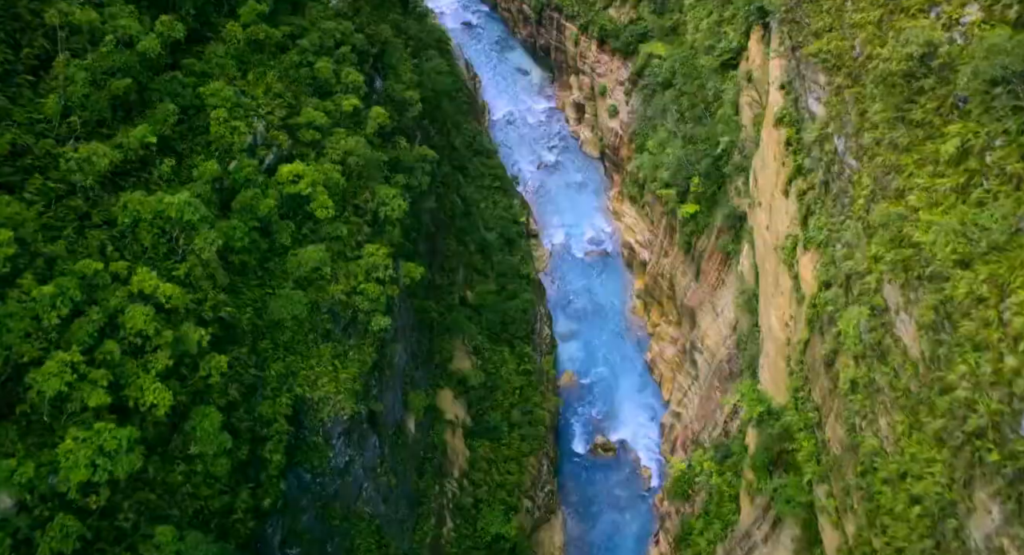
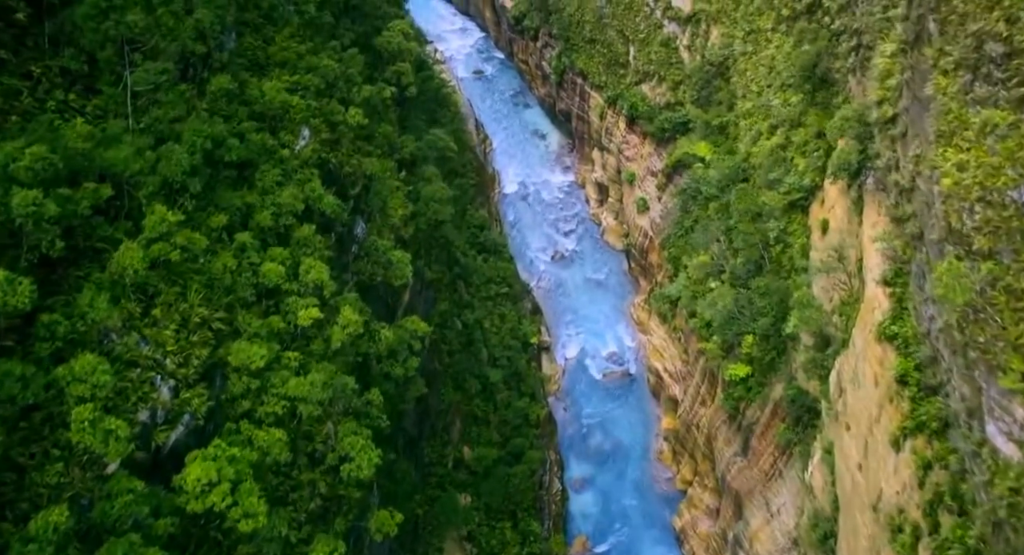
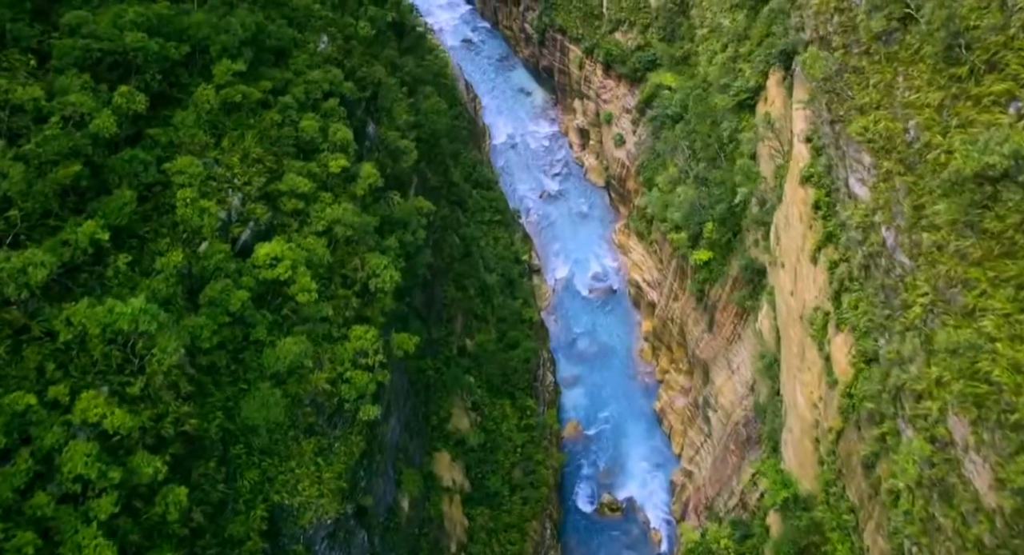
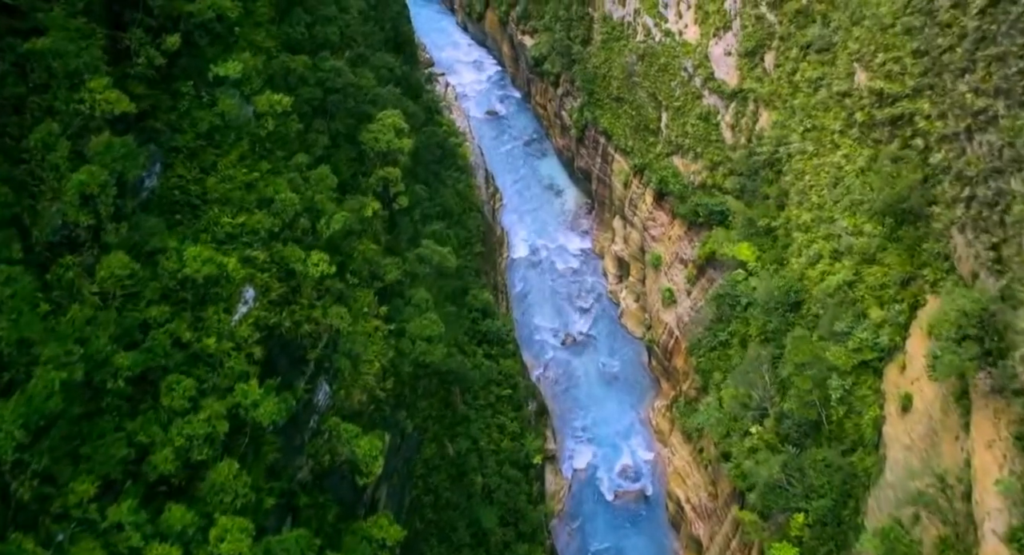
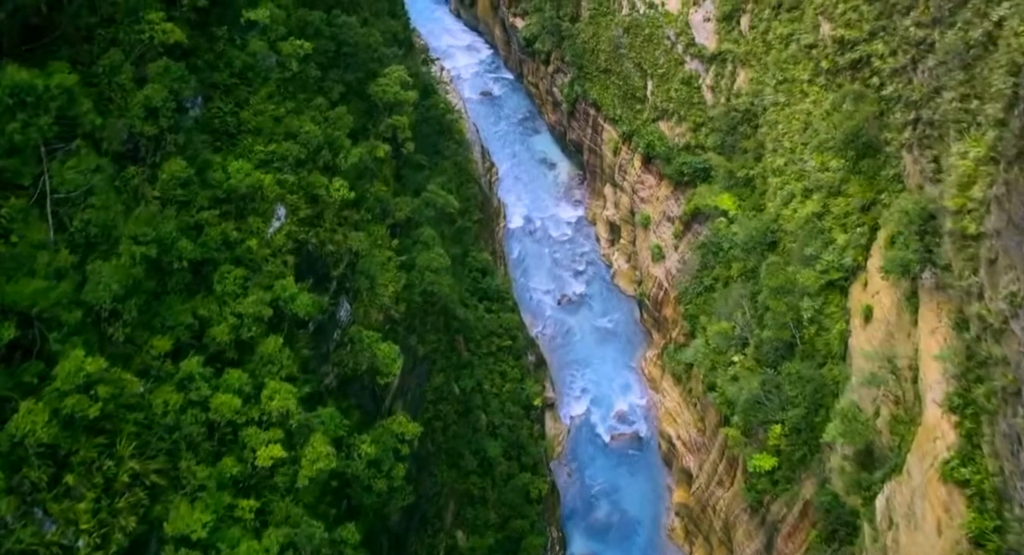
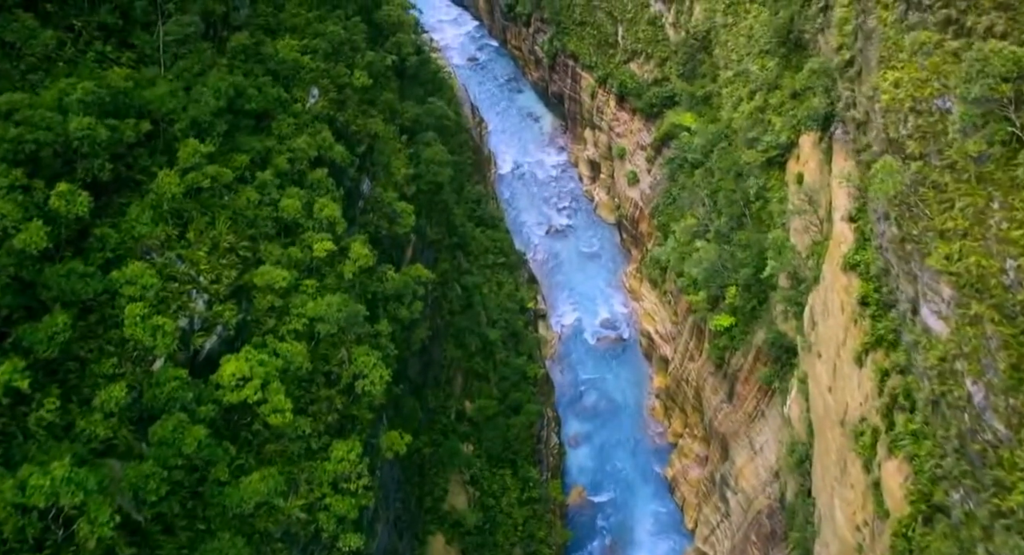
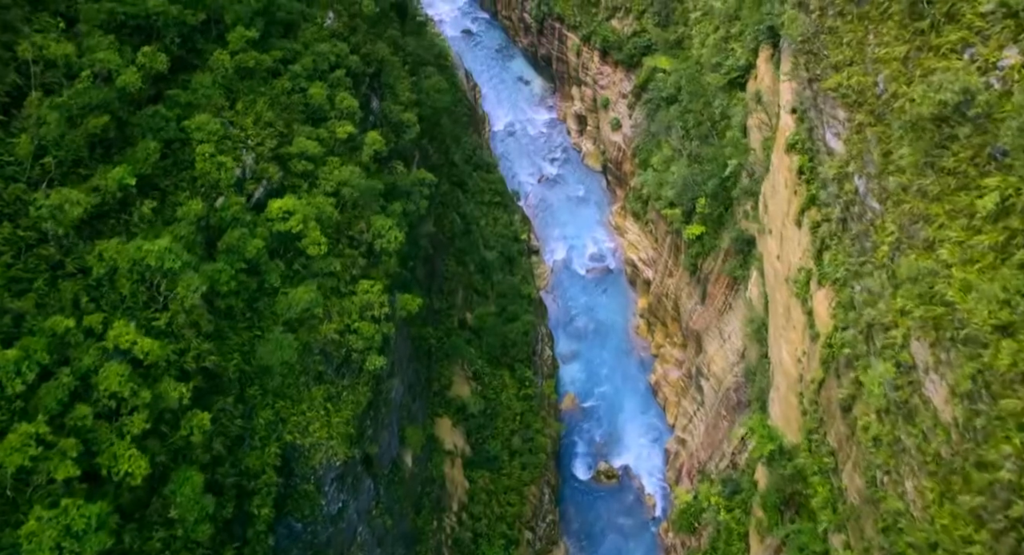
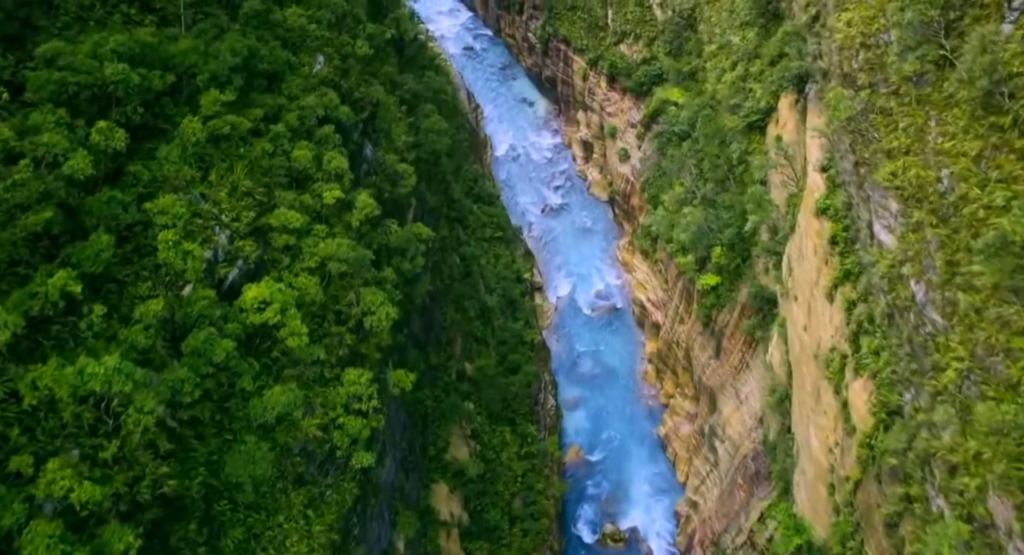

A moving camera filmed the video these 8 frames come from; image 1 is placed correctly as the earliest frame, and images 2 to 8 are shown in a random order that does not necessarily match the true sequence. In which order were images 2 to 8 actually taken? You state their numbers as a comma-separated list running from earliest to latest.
7, 3, 8, 6, 2, 5, 4
